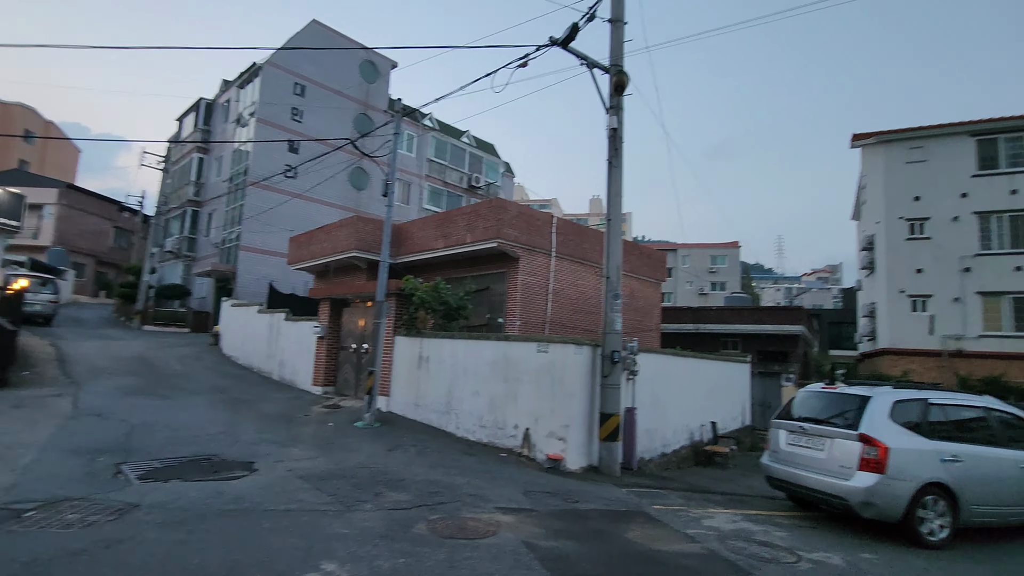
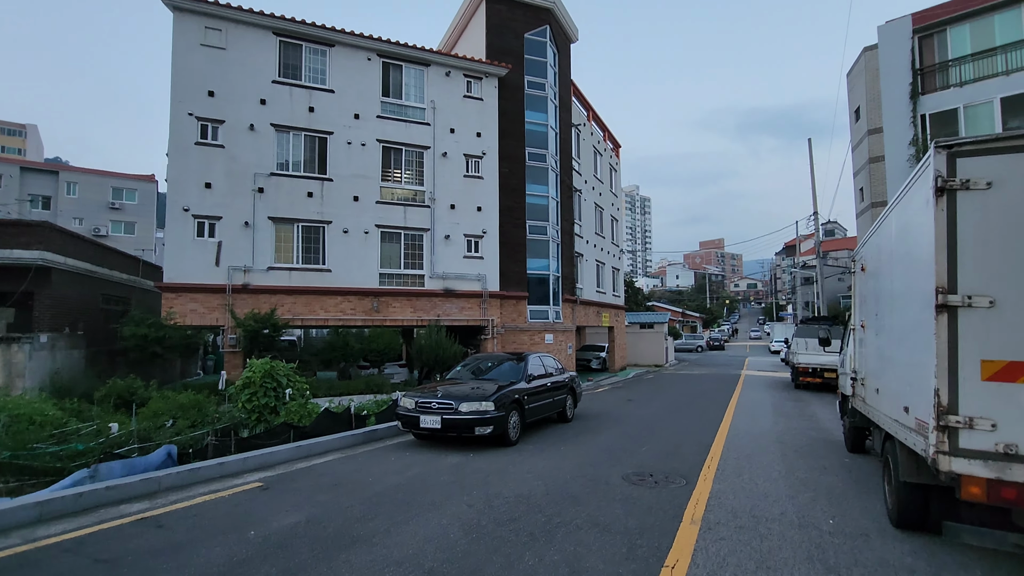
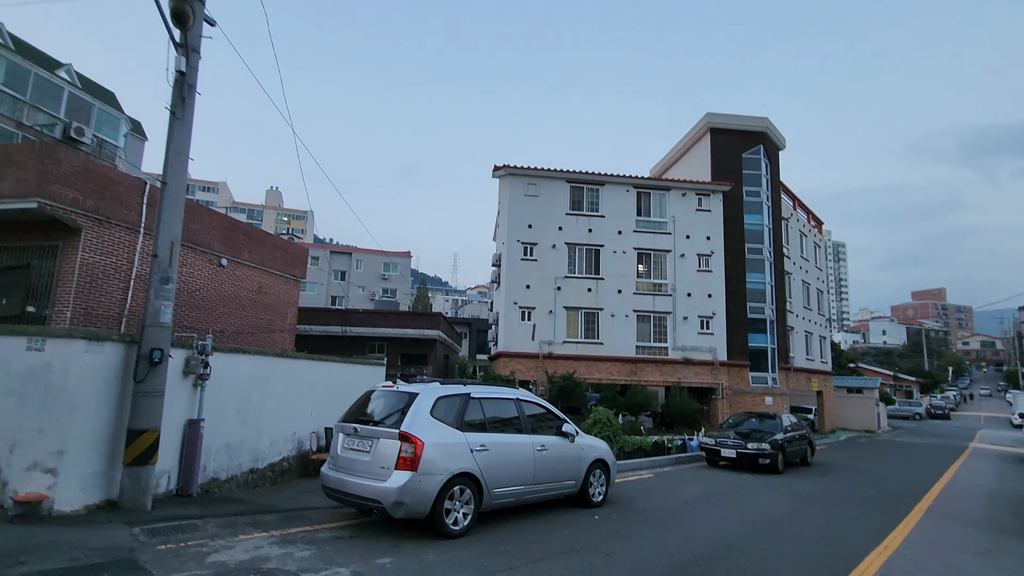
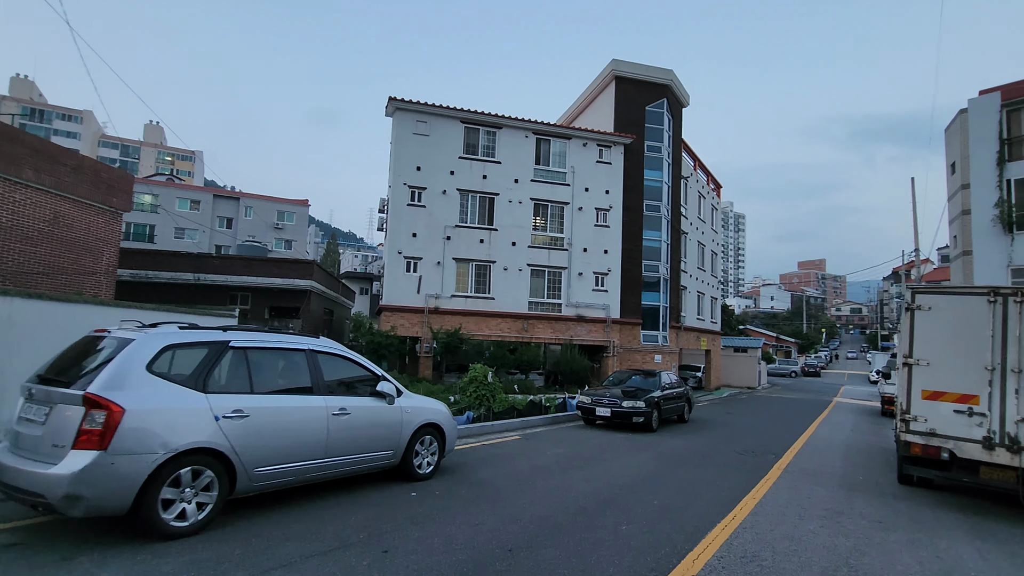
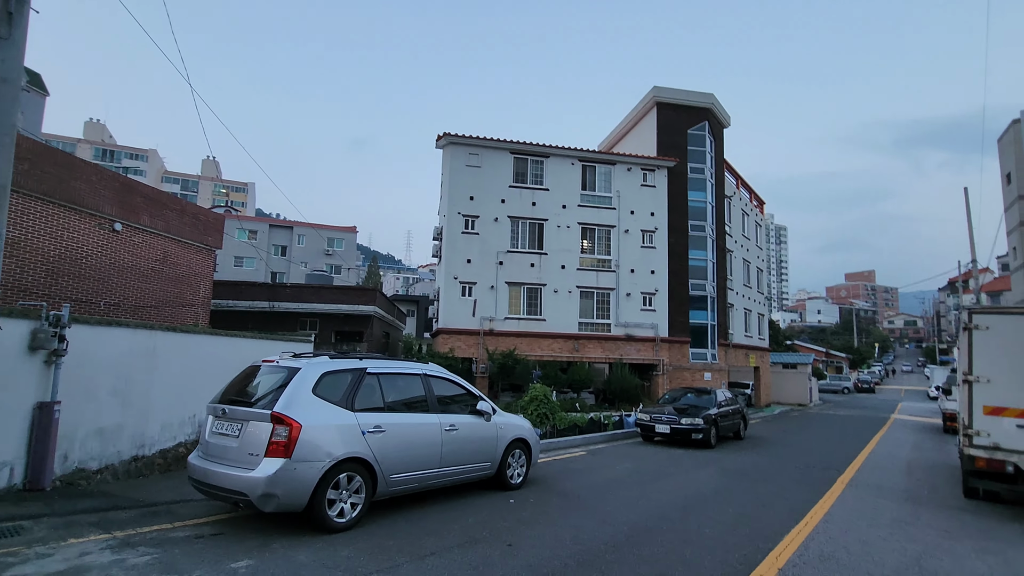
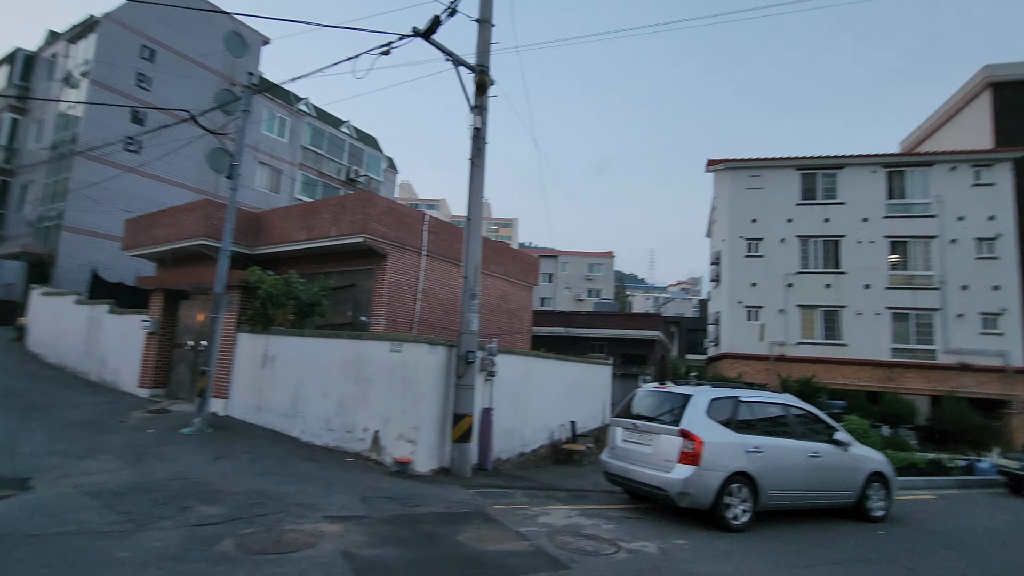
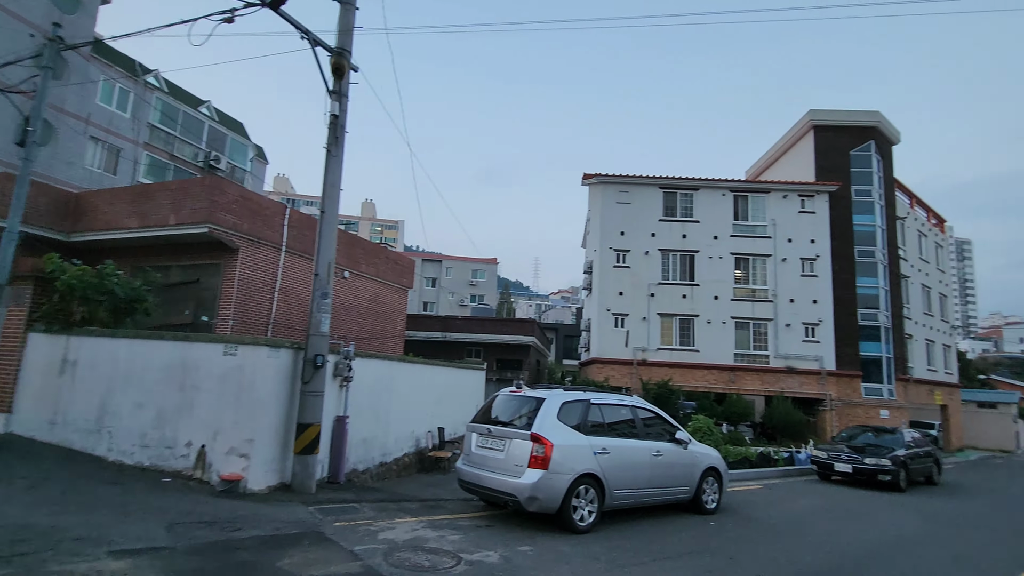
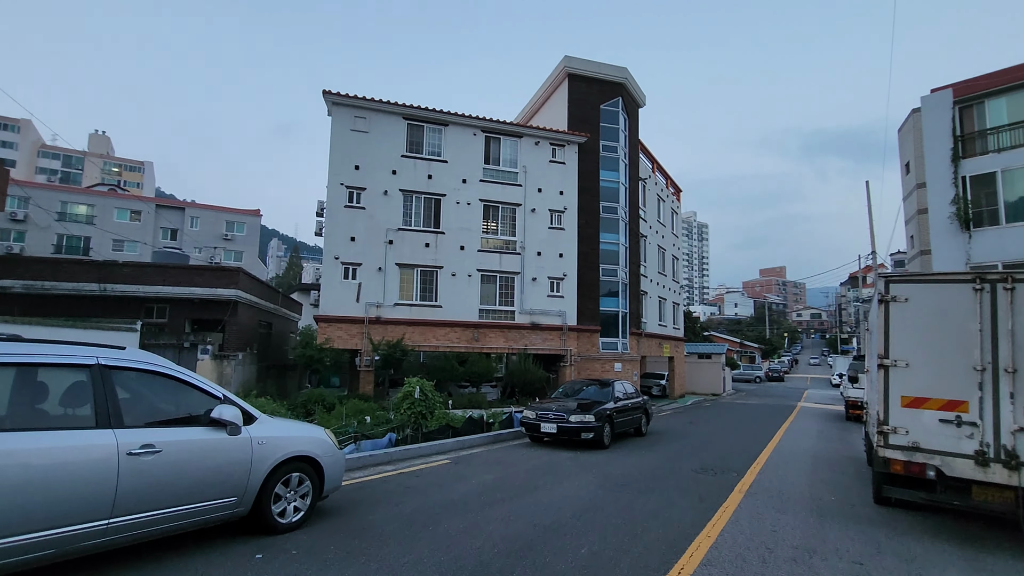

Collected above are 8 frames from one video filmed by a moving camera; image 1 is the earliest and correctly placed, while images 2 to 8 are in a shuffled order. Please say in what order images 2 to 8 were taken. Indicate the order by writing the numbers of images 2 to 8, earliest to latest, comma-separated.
6, 7, 3, 5, 4, 8, 2
